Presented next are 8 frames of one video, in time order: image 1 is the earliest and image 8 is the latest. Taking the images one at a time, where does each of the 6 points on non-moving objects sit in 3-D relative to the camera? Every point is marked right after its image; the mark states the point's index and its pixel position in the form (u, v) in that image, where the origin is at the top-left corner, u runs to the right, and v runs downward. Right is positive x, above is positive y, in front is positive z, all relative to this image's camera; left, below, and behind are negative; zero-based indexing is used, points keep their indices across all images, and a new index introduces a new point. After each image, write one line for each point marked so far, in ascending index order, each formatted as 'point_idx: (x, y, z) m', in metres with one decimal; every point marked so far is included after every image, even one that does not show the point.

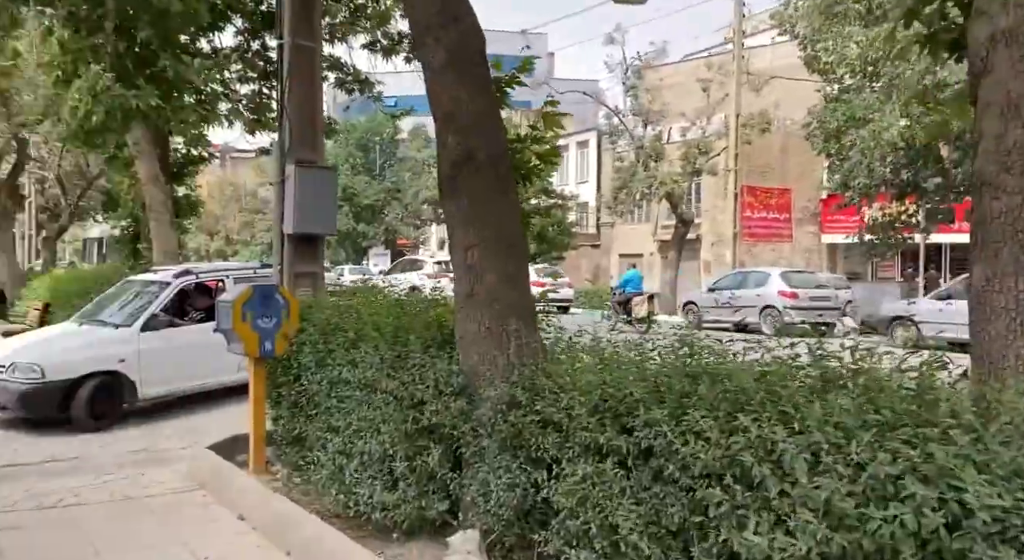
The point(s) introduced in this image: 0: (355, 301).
0: (-1.1, -0.1, +5.7) m
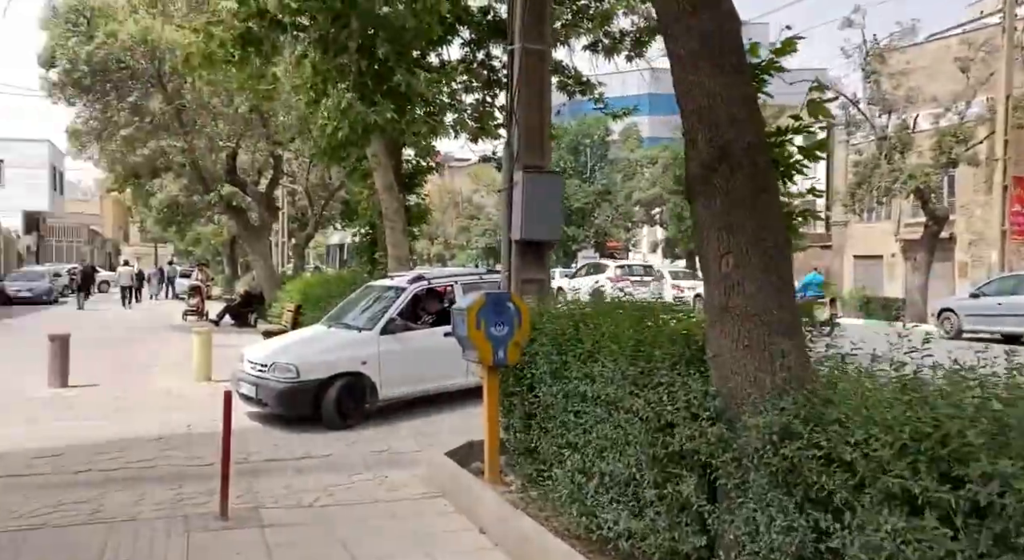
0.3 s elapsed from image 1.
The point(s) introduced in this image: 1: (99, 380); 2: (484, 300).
0: (+0.5, -0.2, +5.5) m
1: (-5.7, -1.4, +11.5) m
2: (-0.2, -0.1, +5.6) m
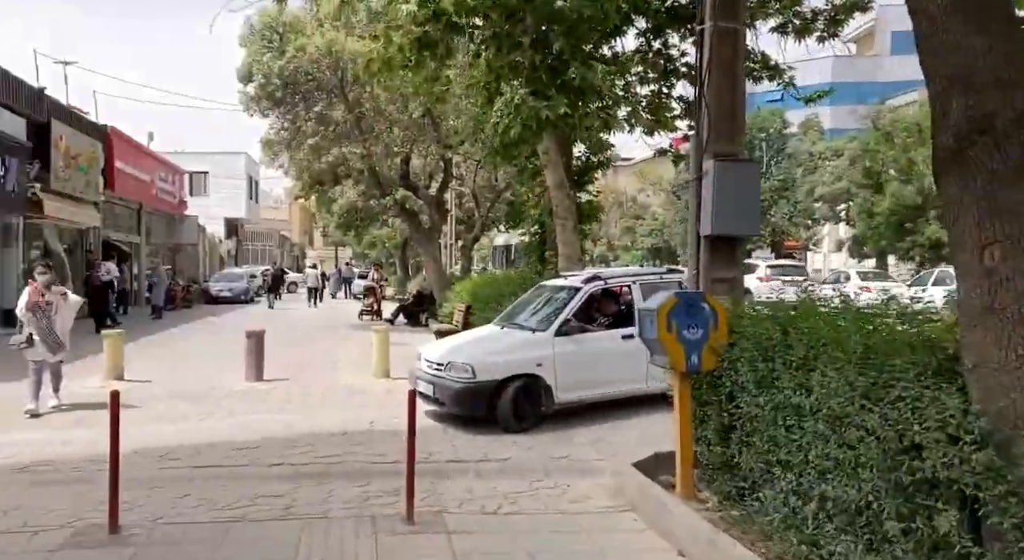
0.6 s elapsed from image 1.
0: (+1.7, -0.2, +5.0) m
1: (-3.2, -1.4, +12.1) m
2: (+1.0, -0.1, +5.2) m
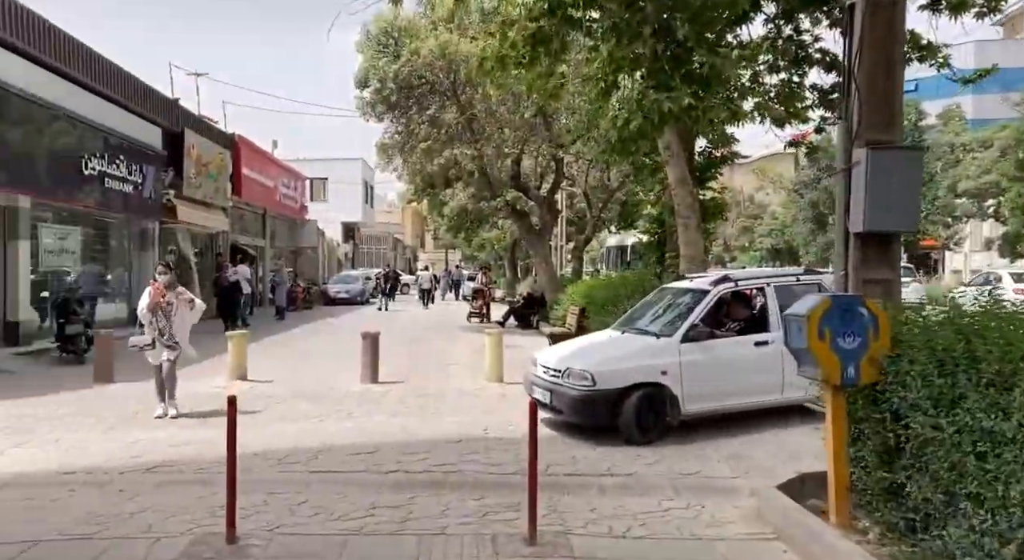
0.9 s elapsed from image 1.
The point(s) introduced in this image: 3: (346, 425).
0: (+2.4, -0.2, +4.3) m
1: (-1.6, -1.4, +12.0) m
2: (+1.8, -0.1, +4.6) m
3: (-1.7, -1.5, +8.6) m
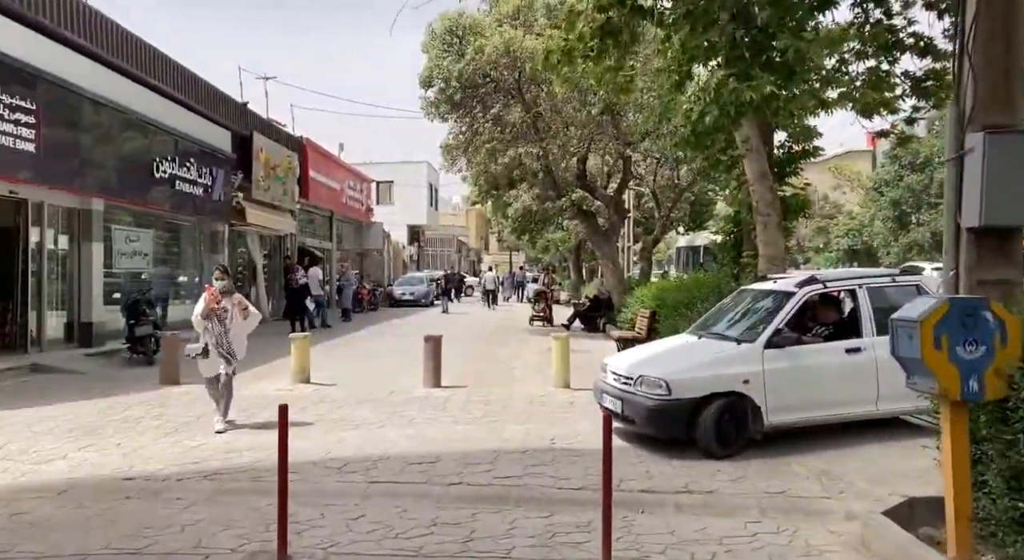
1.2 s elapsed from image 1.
0: (+2.7, -0.2, +3.7) m
1: (-0.6, -1.4, +11.6) m
2: (+2.1, -0.1, +4.0) m
3: (-1.0, -1.5, +8.3) m
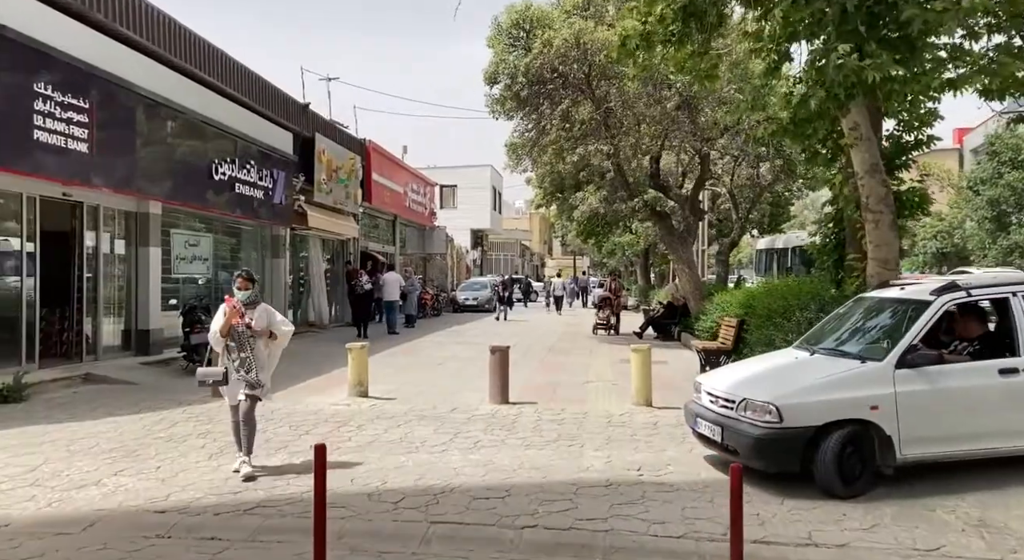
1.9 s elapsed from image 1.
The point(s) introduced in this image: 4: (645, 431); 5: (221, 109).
0: (+3.1, -0.2, +2.5) m
1: (+0.3, -1.5, +10.7) m
2: (+2.5, -0.2, +2.9) m
3: (-0.3, -1.6, +7.4) m
4: (+1.4, -1.6, +8.6) m
5: (-5.6, +3.3, +16.0) m
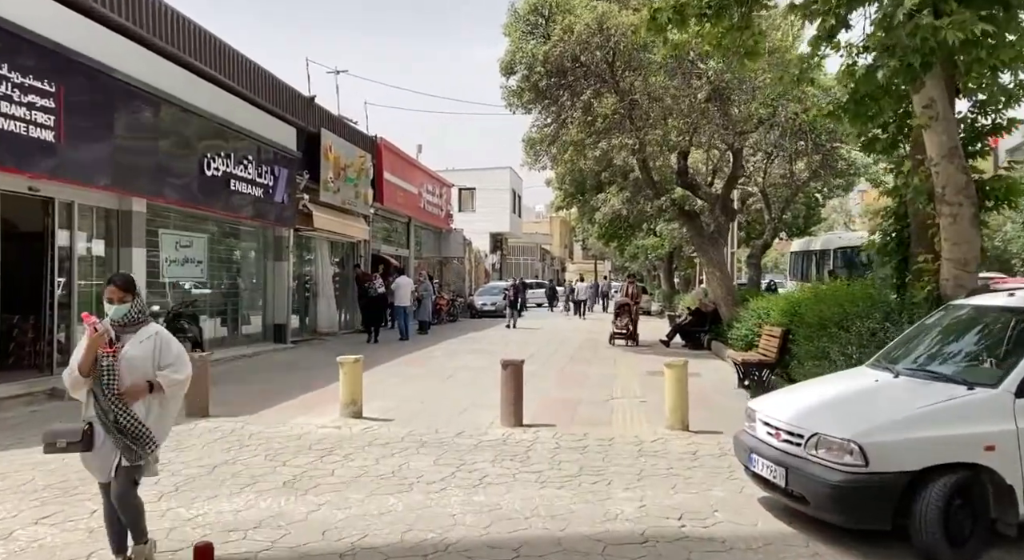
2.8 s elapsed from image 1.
0: (+3.1, -0.2, +1.1) m
1: (+0.5, -1.6, +9.4) m
2: (+2.5, -0.2, +1.5) m
3: (-0.2, -1.6, +6.1) m
4: (+1.5, -1.6, +7.3) m
5: (-5.3, +3.2, +14.9) m
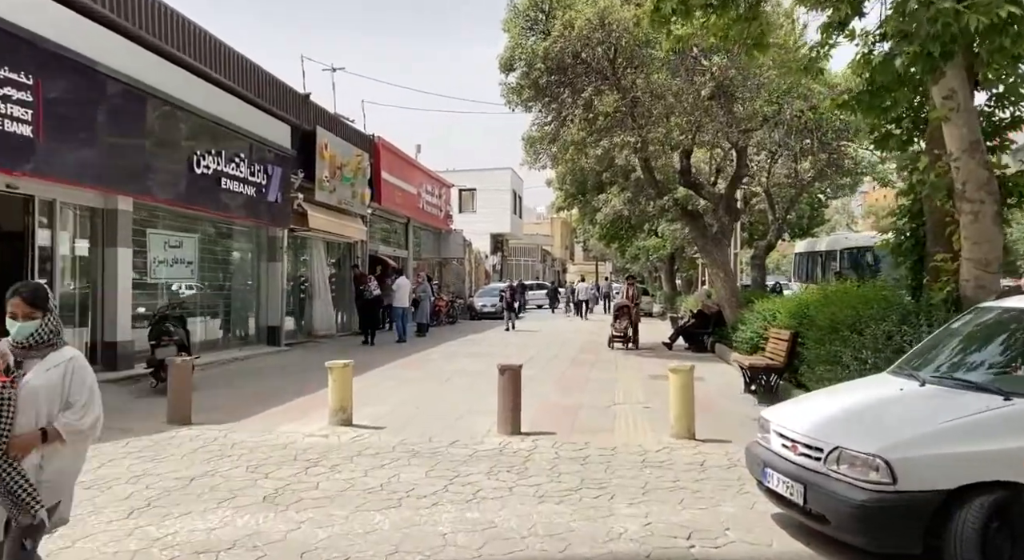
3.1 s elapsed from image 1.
0: (+3.0, -0.2, +0.7) m
1: (+0.5, -1.6, +9.0) m
2: (+2.4, -0.2, +1.1) m
3: (-0.3, -1.6, +5.6) m
4: (+1.5, -1.6, +6.9) m
5: (-5.3, +3.2, +14.5) m
